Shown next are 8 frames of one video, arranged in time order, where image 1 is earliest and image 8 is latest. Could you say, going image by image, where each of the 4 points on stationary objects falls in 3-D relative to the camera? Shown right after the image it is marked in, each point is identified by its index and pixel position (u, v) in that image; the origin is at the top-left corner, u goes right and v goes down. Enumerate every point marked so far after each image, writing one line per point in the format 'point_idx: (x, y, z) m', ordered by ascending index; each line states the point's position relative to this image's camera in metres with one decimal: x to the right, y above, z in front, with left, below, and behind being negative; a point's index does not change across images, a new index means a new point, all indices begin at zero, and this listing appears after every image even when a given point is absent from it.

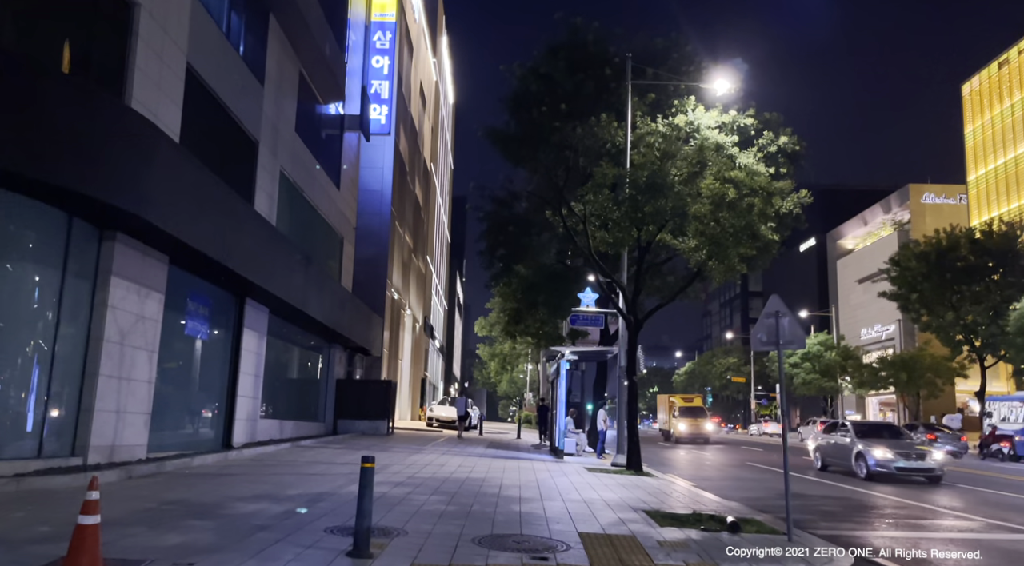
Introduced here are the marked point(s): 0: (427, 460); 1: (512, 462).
0: (-1.8, -3.8, +16.4) m
1: (0.0, -4.1, +17.2) m
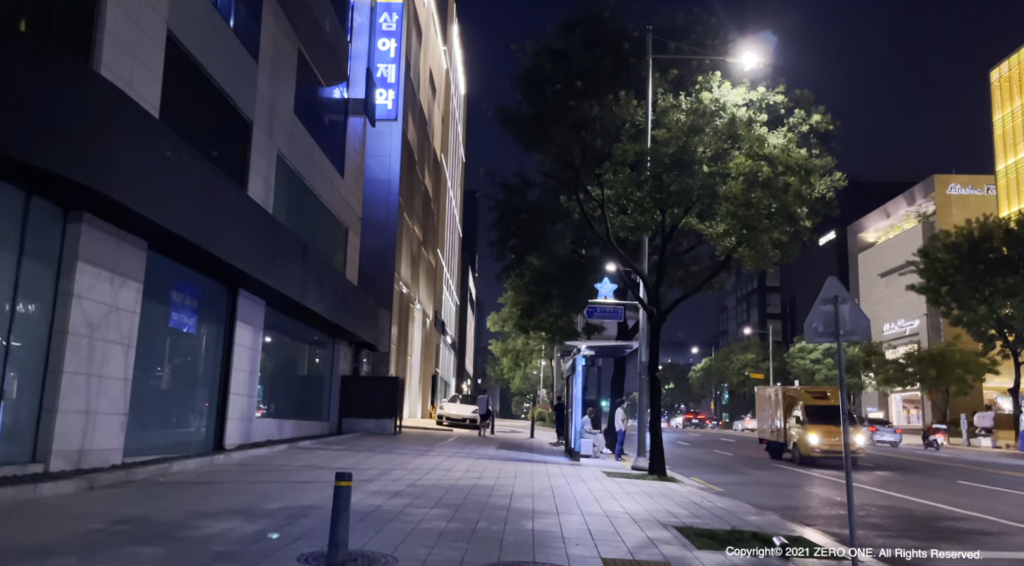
0: (-1.6, -3.6, +15.2) m
1: (+0.3, -3.8, +16.0) m
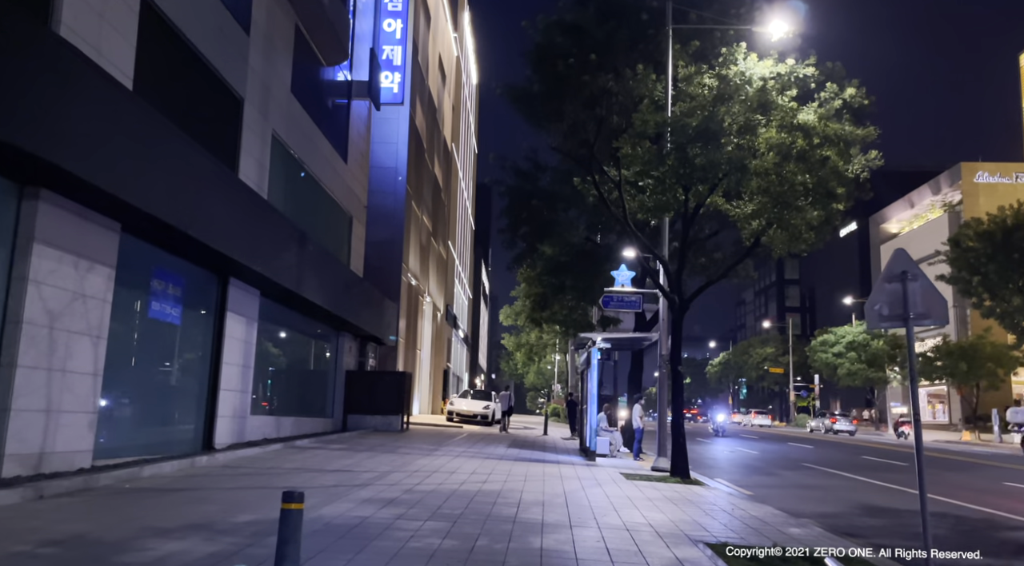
0: (-1.4, -3.4, +14.1) m
1: (+0.5, -3.6, +14.8) m
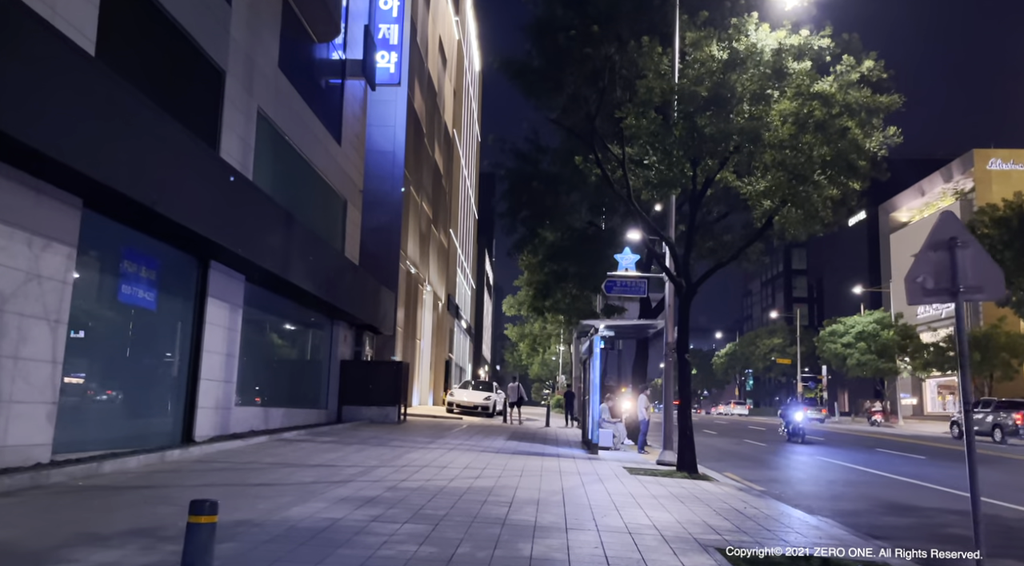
0: (-1.5, -3.1, +13.3) m
1: (+0.4, -3.3, +14.0) m
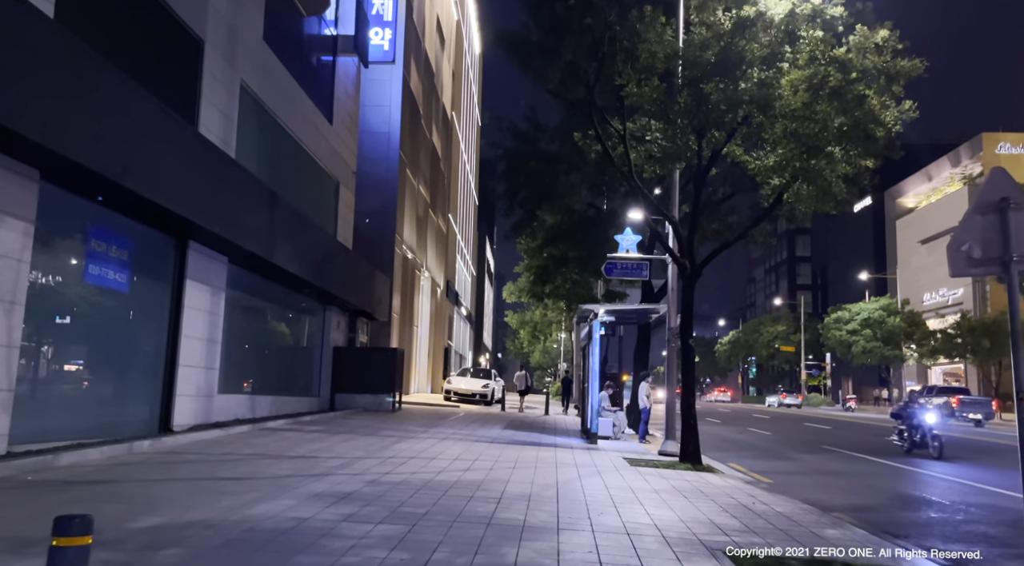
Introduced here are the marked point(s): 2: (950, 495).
0: (-1.6, -2.7, +12.6) m
1: (+0.3, -3.0, +13.3) m
2: (+6.5, -3.2, +11.4) m
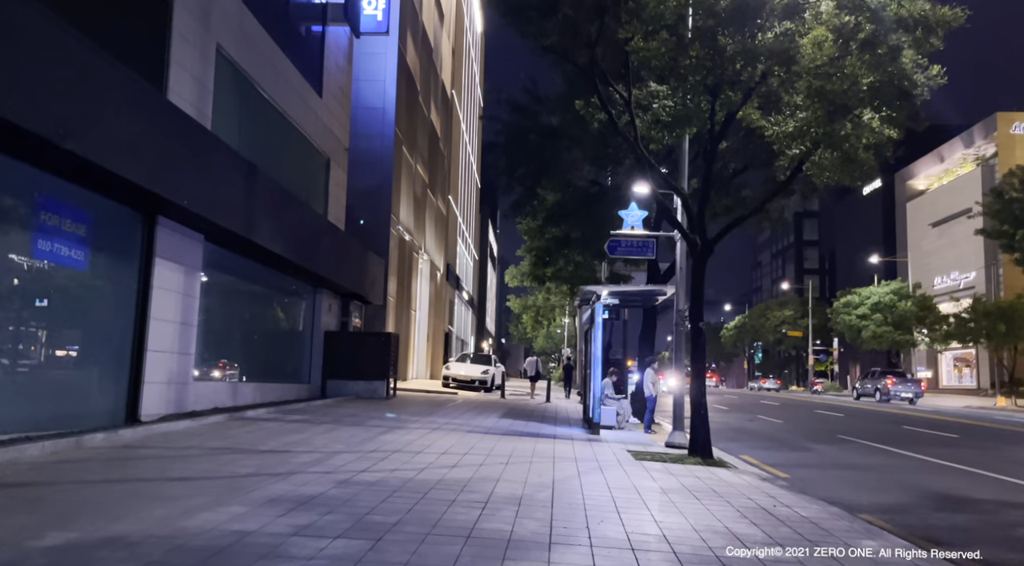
0: (-1.6, -2.4, +11.6) m
1: (+0.2, -2.6, +12.3) m
2: (+6.5, -2.9, +10.4) m
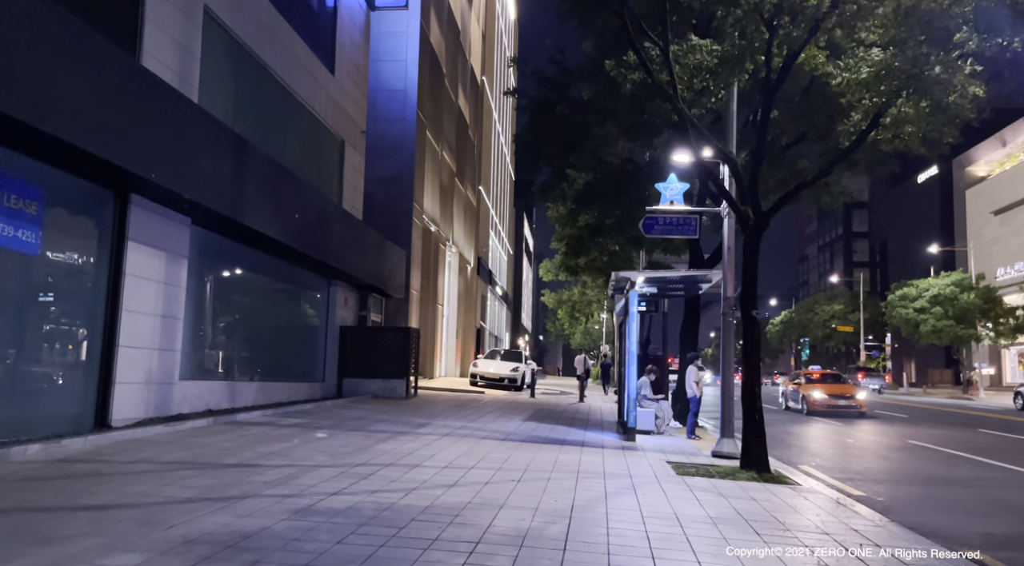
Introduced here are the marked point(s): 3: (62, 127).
0: (-1.4, -2.2, +10.0) m
1: (+0.5, -2.4, +10.6) m
2: (+6.6, -2.6, +8.3) m
3: (-5.4, +1.9, +9.1) m
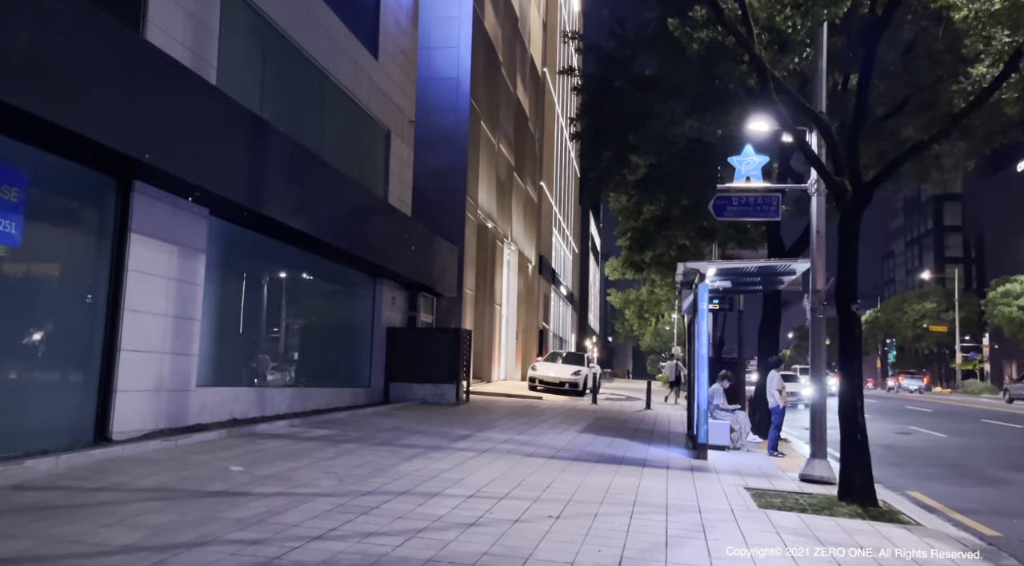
0: (-0.9, -2.1, +8.5) m
1: (+1.1, -2.3, +8.9) m
2: (+6.9, -2.4, +6.1) m
3: (-5.0, +2.0, +8.0) m
